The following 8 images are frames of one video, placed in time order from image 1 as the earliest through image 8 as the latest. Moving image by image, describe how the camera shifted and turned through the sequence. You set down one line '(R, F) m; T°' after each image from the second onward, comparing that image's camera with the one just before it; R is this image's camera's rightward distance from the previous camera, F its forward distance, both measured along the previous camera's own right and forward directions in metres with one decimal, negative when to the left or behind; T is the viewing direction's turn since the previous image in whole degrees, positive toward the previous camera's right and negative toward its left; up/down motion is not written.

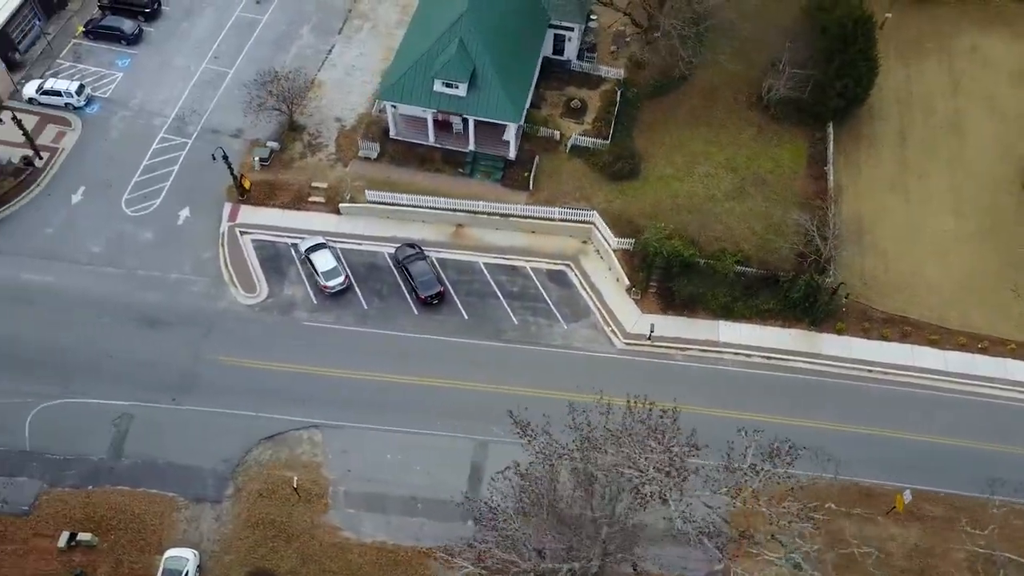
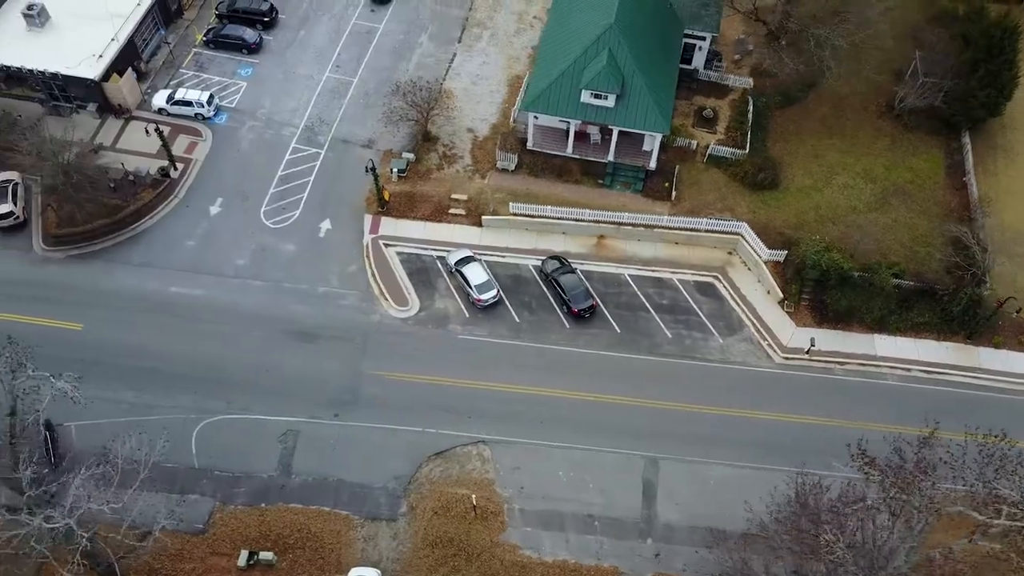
(-6.5, +0.4) m; 0°
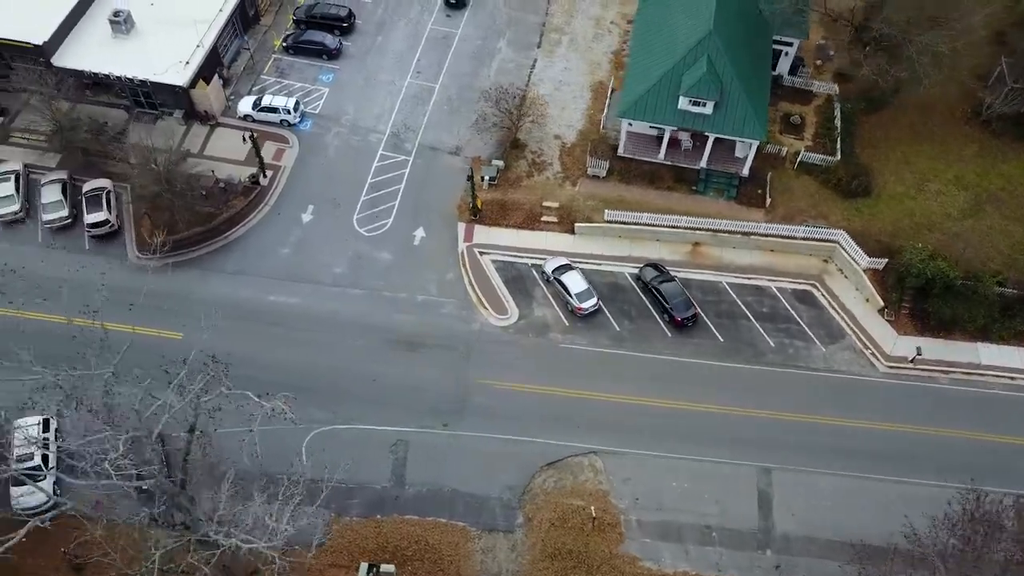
(-4.3, +0.2) m; 0°
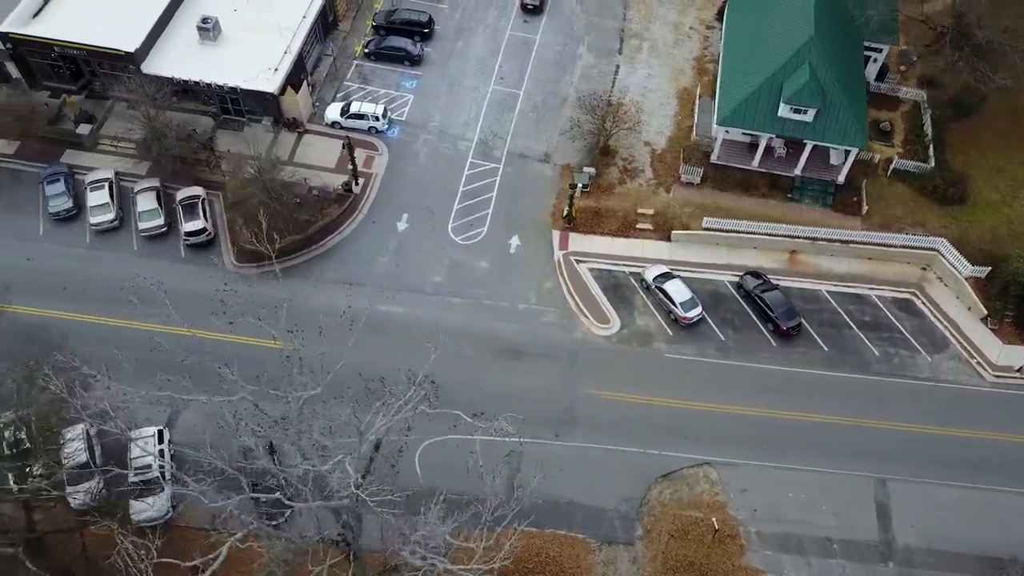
(-4.3, +0.2) m; 0°
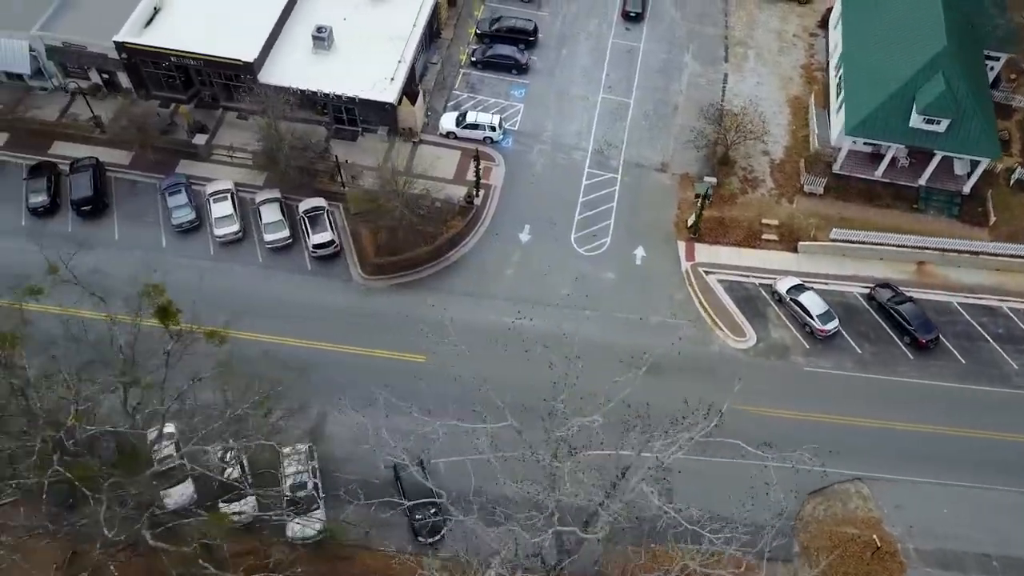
(-5.6, +0.3) m; 0°
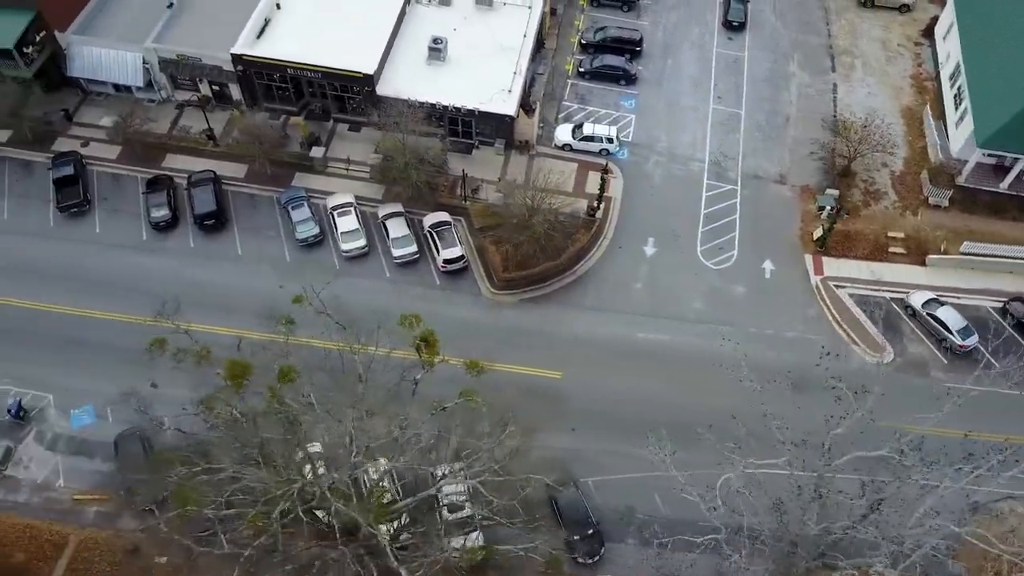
(-5.5, +0.3) m; 0°
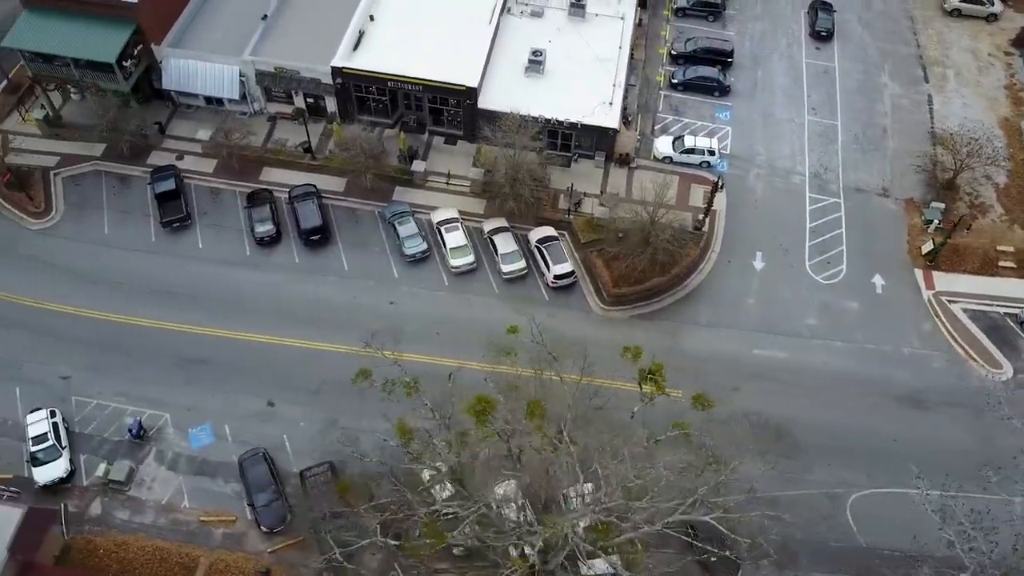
(-4.7, +0.3) m; 0°
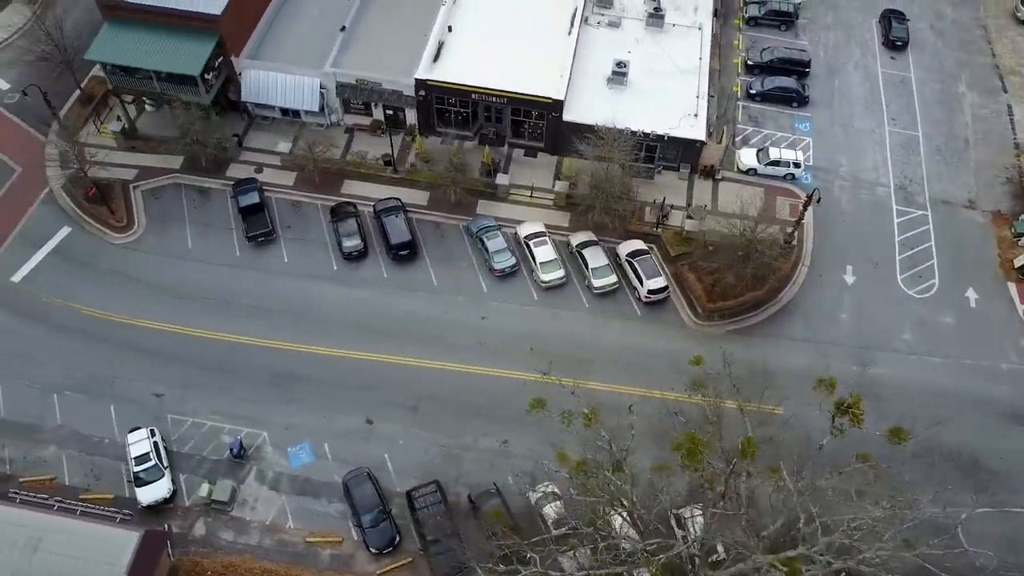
(-3.9, +0.4) m; 0°
